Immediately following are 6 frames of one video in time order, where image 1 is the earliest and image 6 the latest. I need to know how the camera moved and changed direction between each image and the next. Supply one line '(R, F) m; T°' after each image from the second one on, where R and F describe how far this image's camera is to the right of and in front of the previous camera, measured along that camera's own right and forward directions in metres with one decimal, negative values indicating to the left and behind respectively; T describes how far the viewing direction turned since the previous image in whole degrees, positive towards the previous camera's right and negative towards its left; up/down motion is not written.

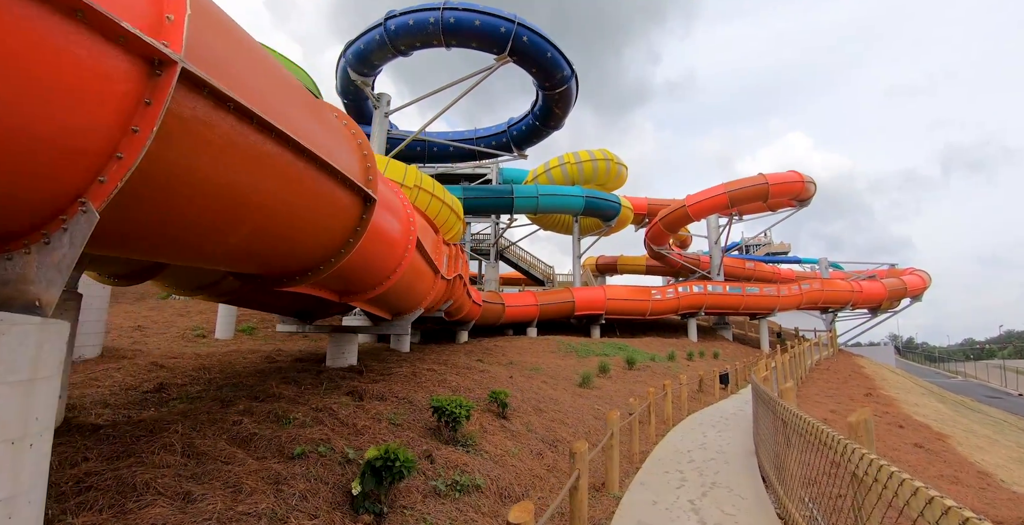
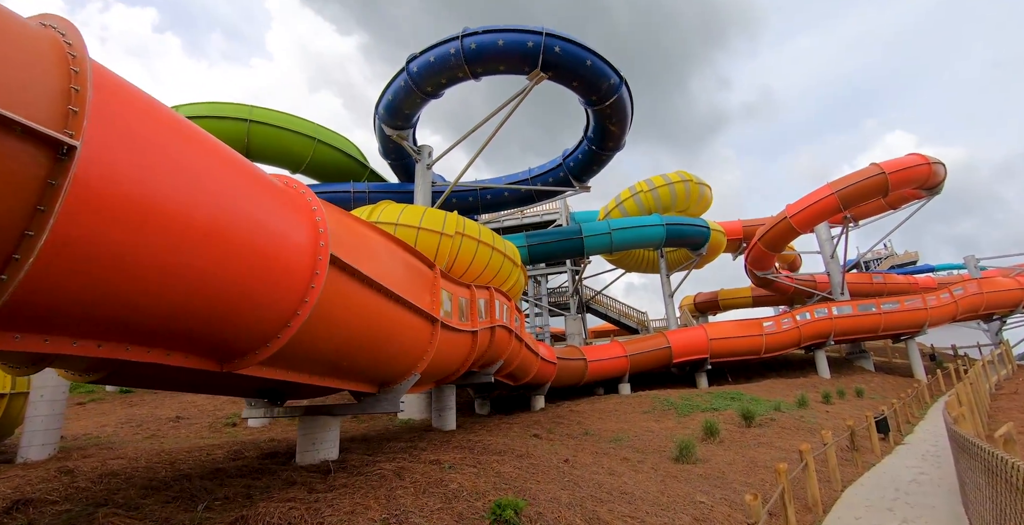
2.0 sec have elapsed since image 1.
(+0.7, +2.1) m; -11°
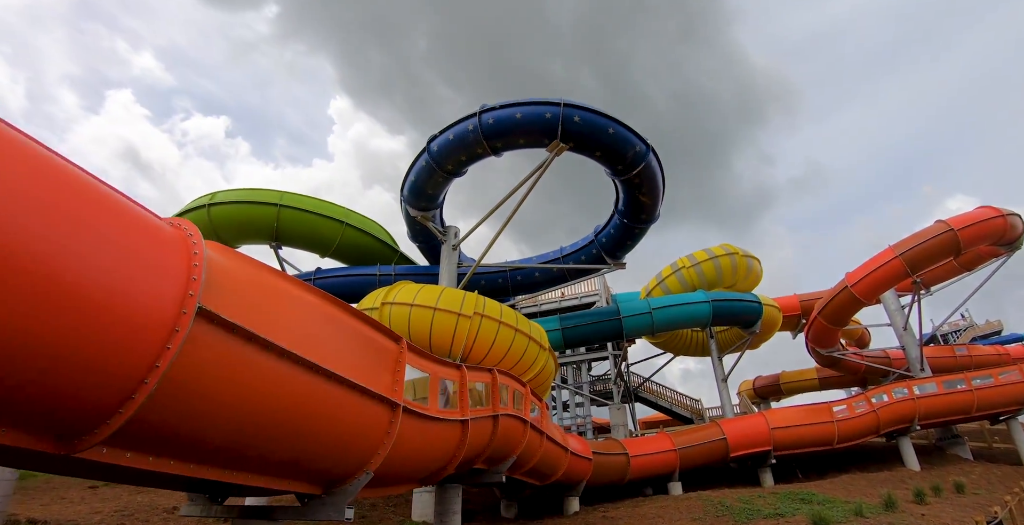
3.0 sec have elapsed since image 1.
(+0.5, +0.8) m; -5°
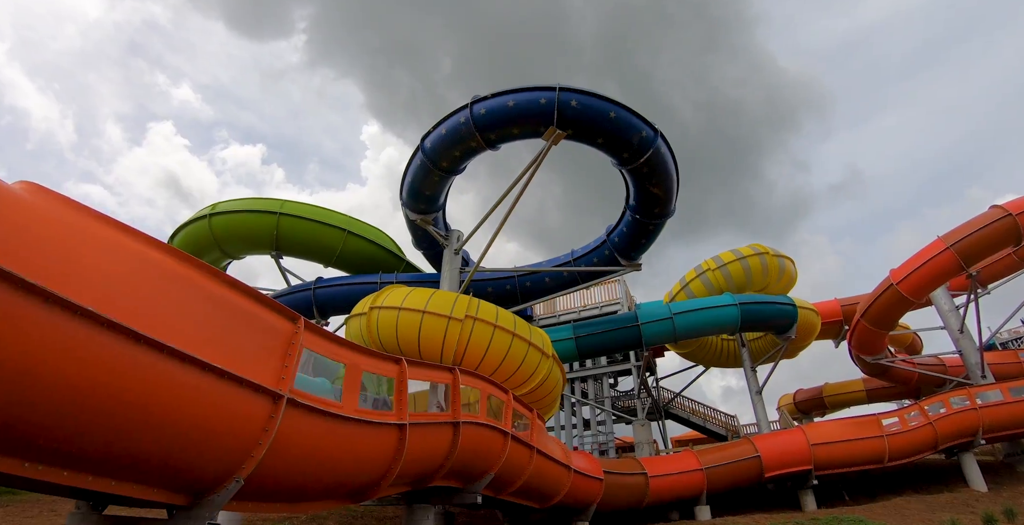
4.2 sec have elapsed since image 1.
(+0.7, +1.0) m; -3°
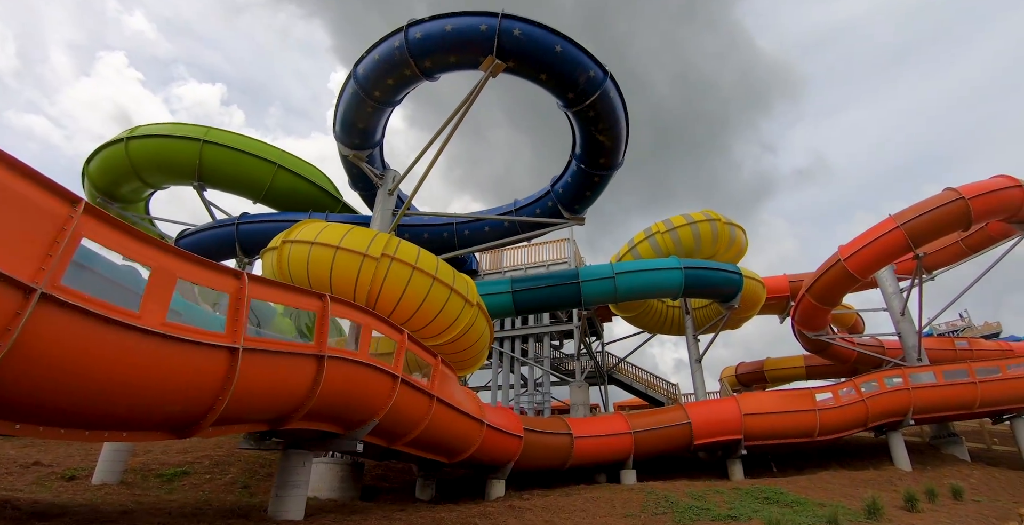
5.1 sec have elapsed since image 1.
(+1.1, +0.9) m; +3°
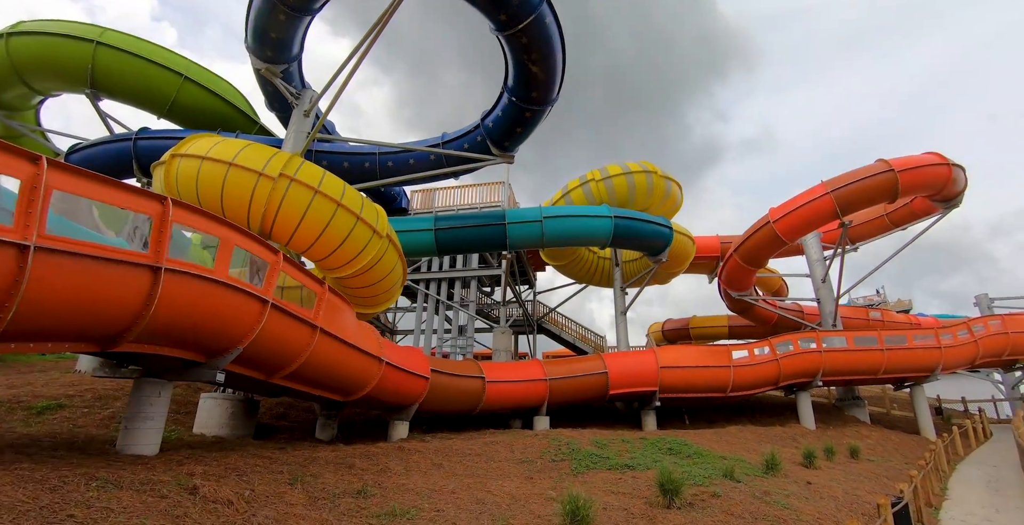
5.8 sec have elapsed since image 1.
(+1.0, +0.5) m; +5°
